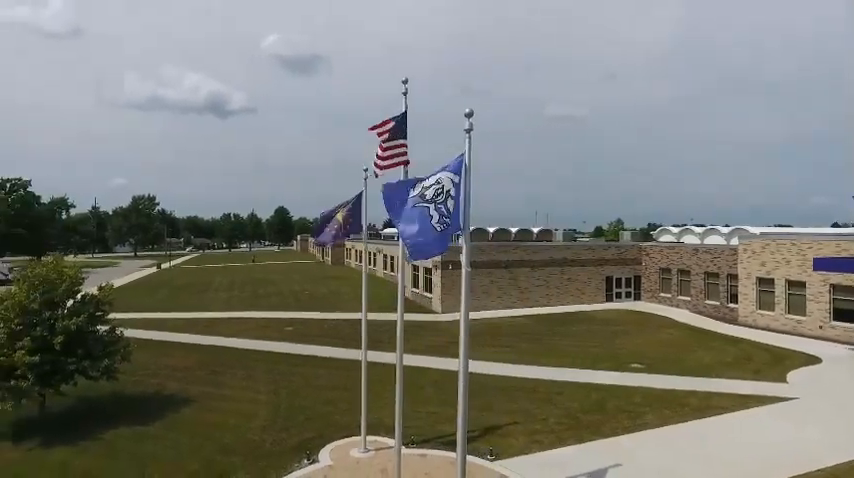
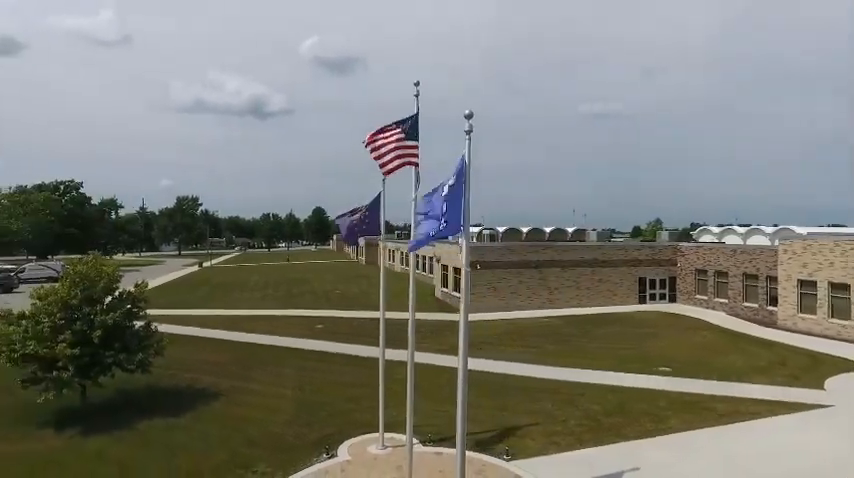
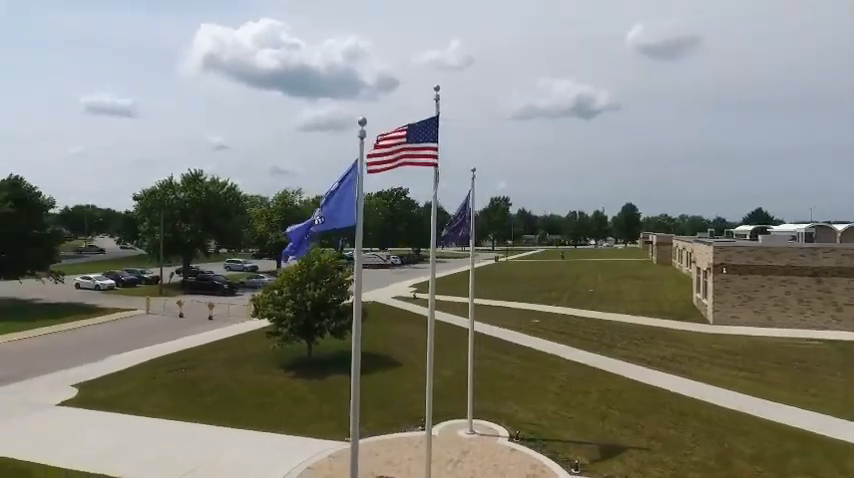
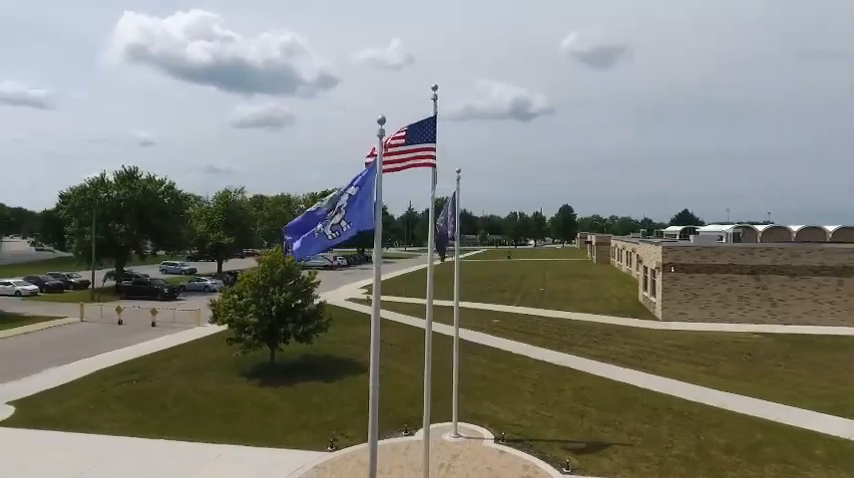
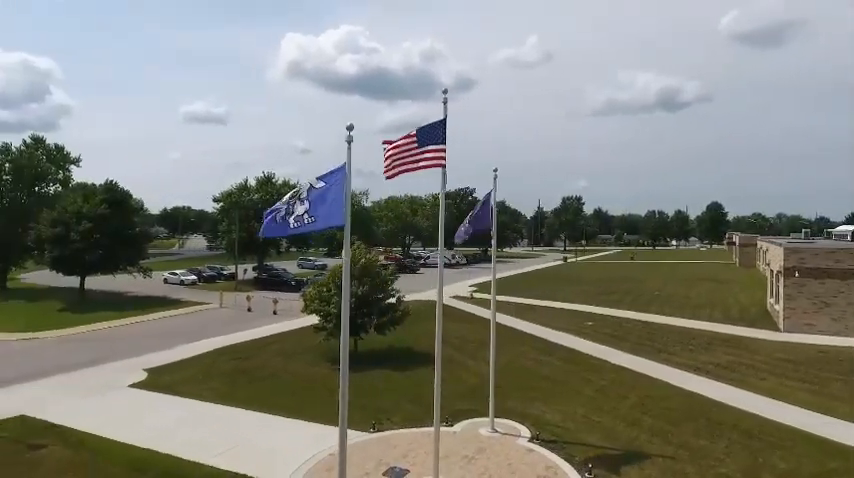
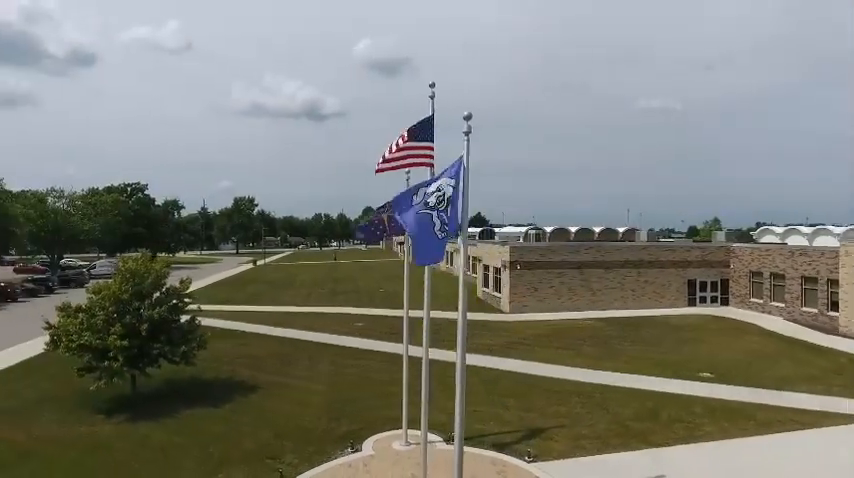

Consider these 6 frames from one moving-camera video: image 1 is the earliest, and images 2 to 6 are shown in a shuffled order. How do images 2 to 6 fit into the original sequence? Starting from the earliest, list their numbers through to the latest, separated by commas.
2, 6, 4, 3, 5
